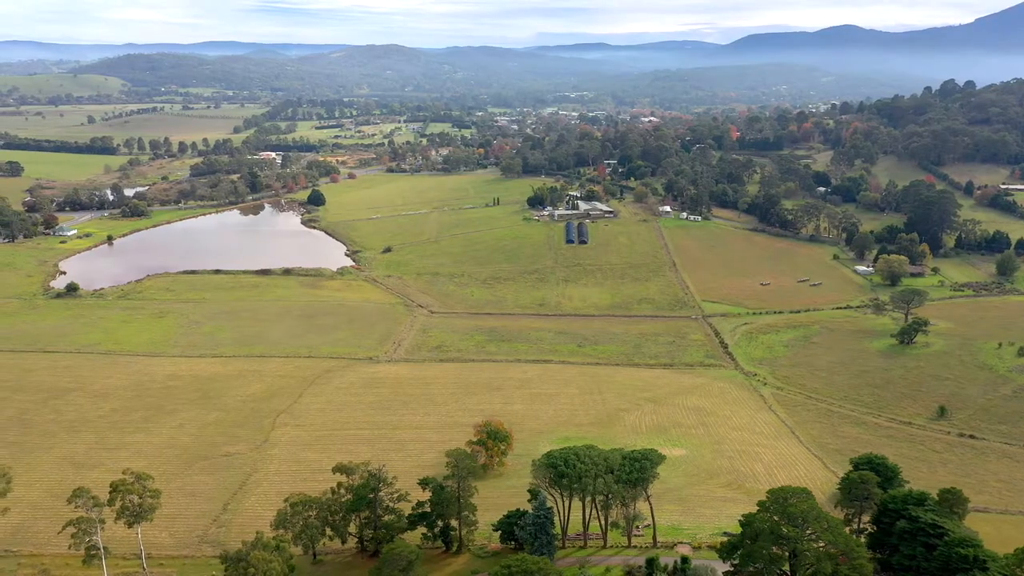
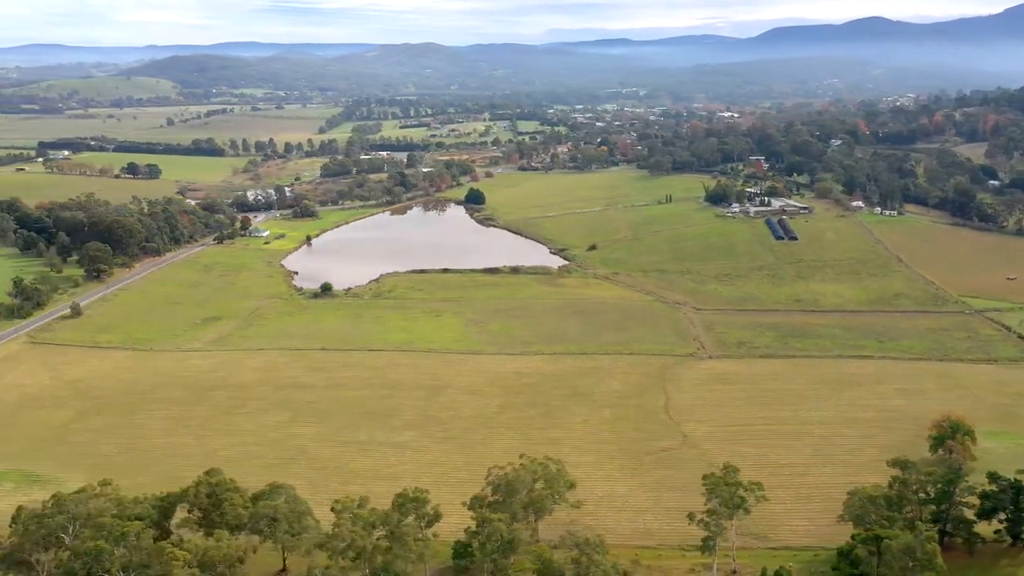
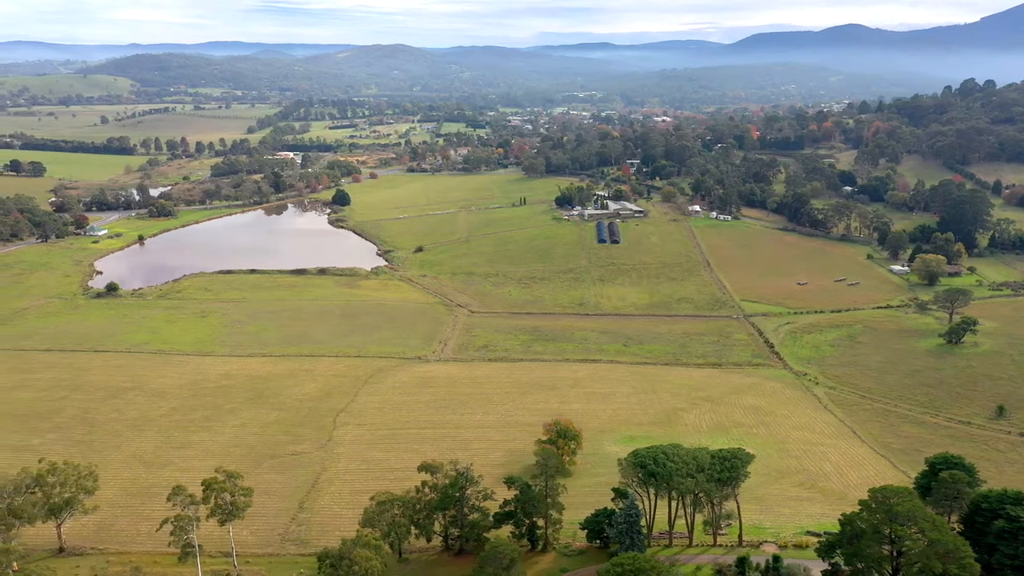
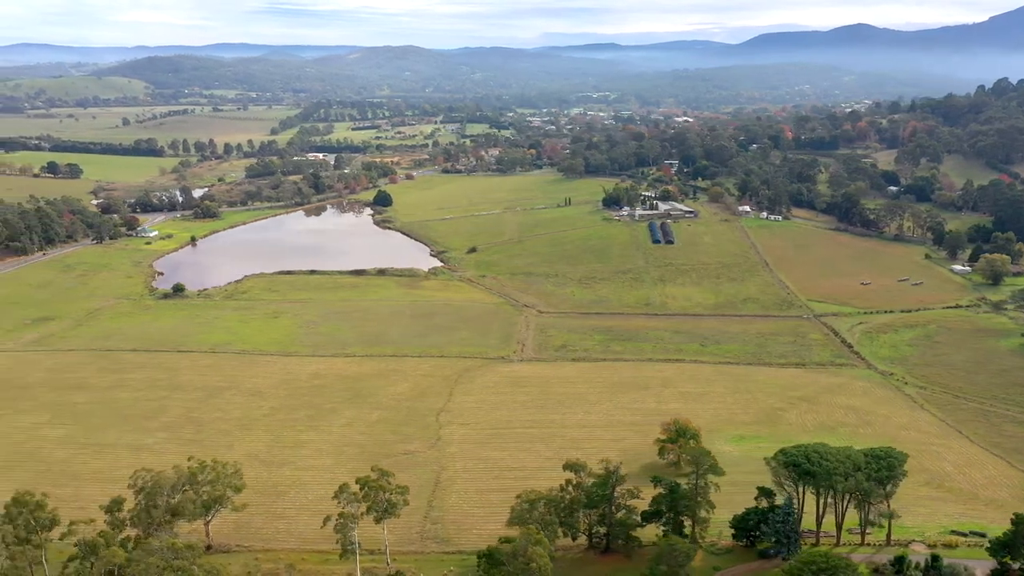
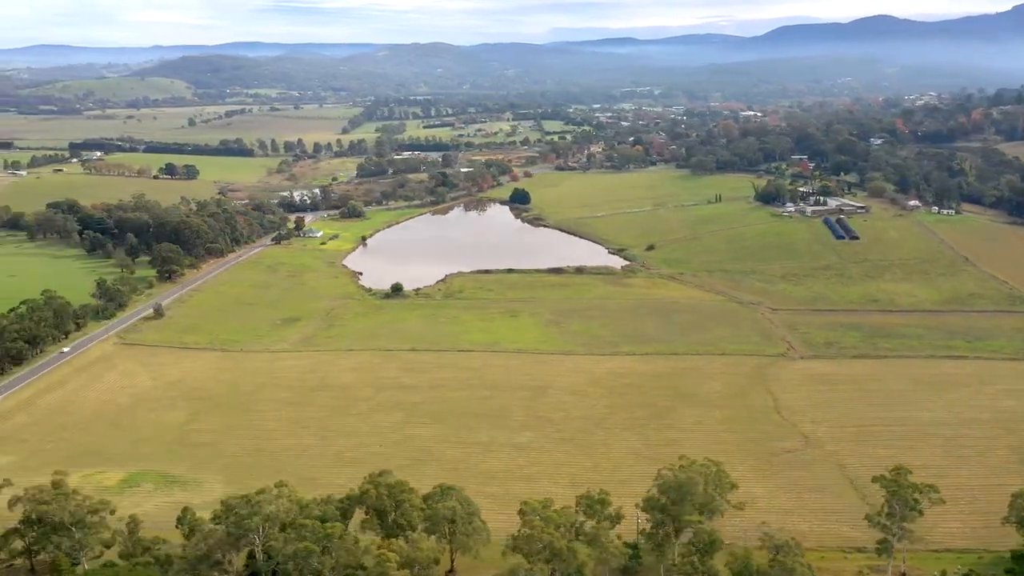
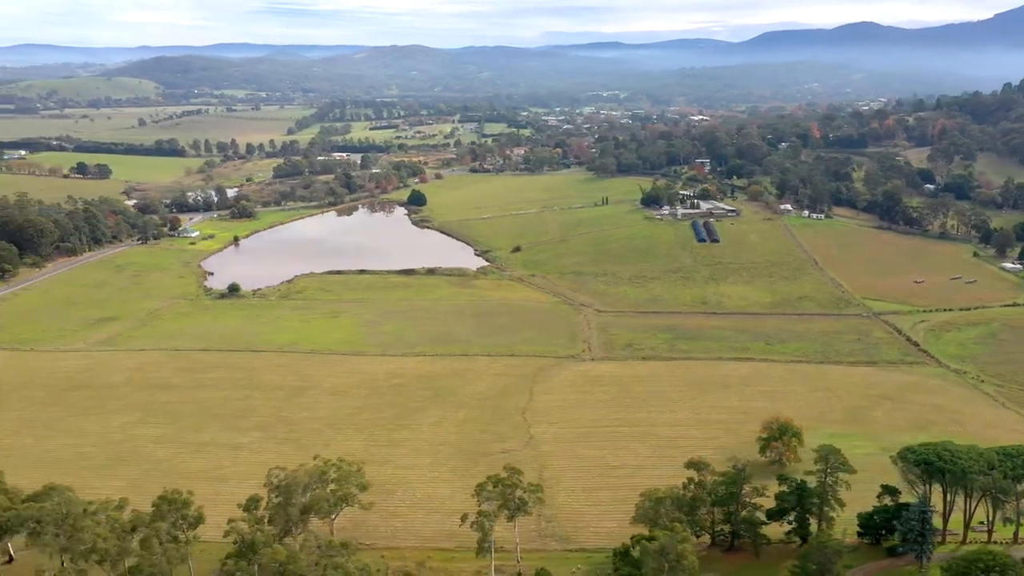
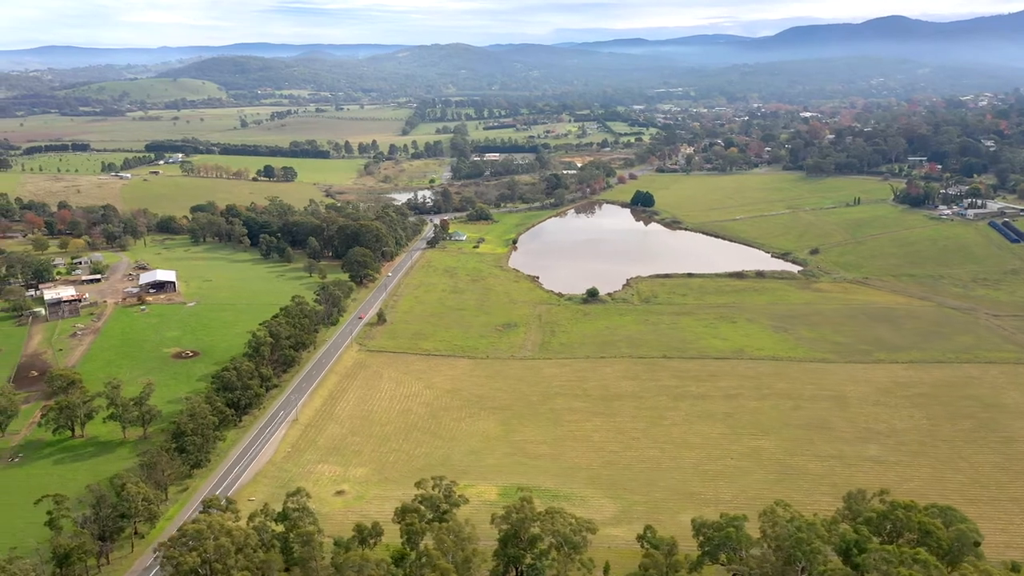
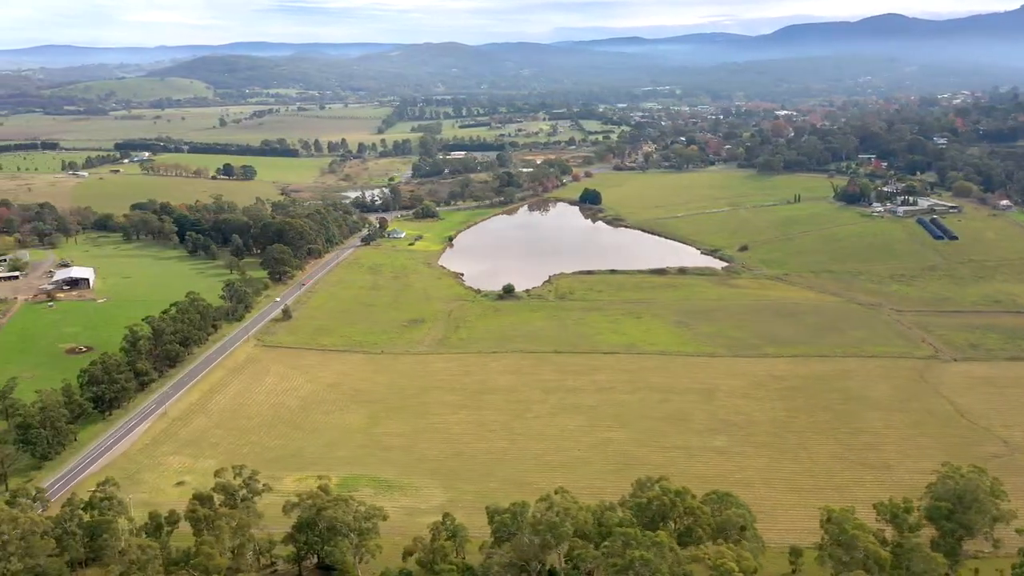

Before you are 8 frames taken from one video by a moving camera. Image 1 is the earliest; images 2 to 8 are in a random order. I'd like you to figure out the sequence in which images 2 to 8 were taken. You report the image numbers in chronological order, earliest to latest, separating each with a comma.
3, 4, 6, 2, 5, 8, 7
